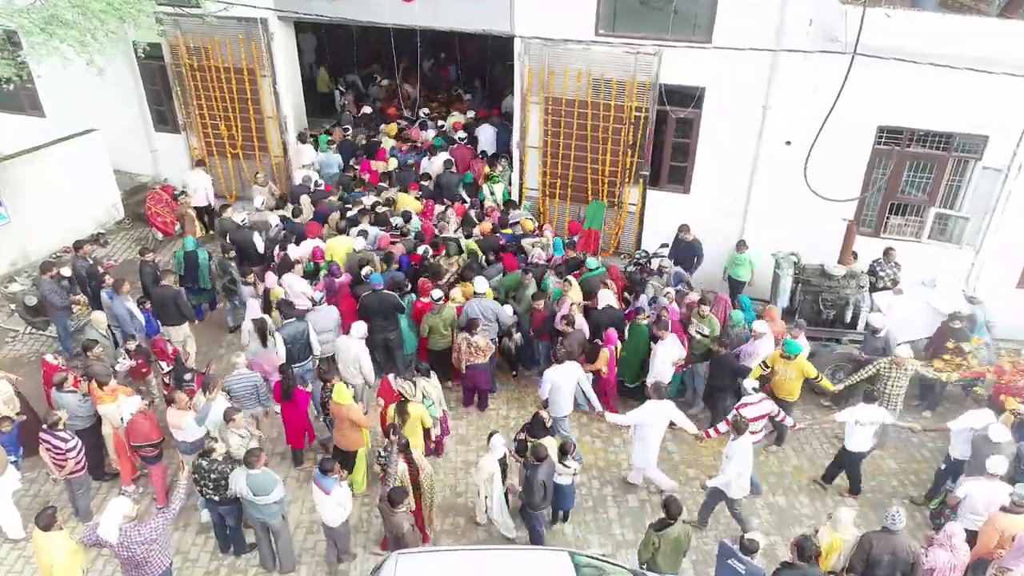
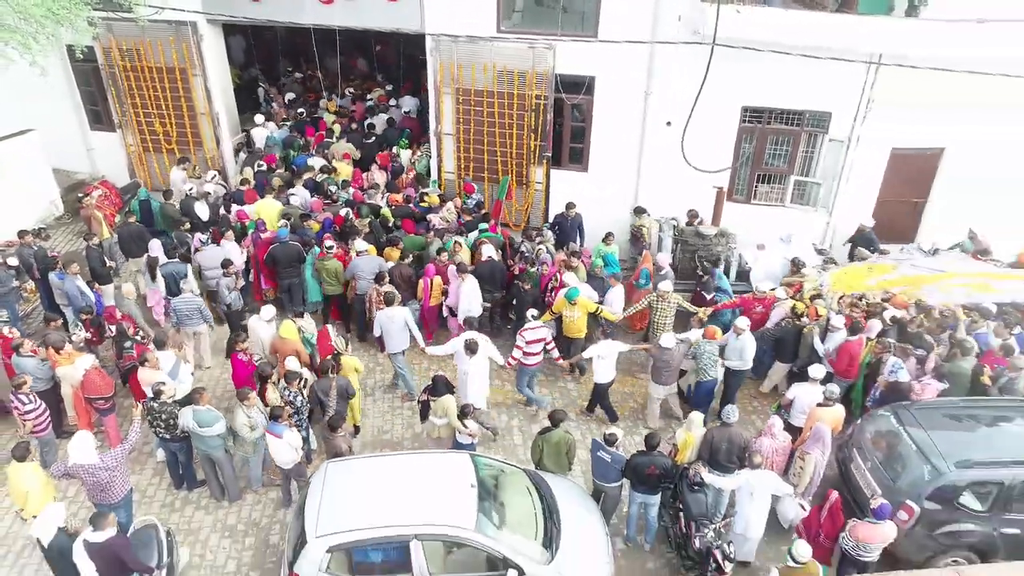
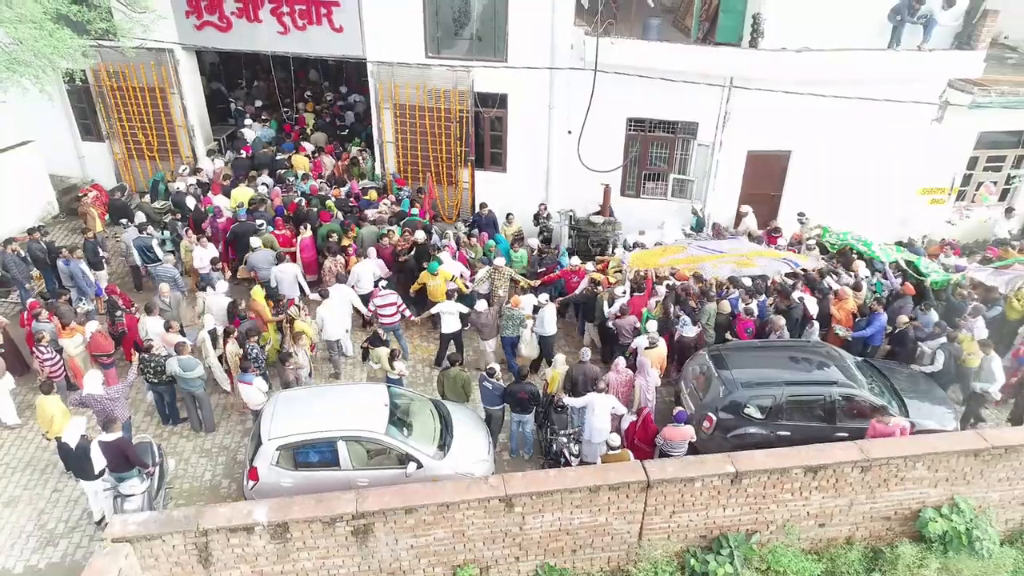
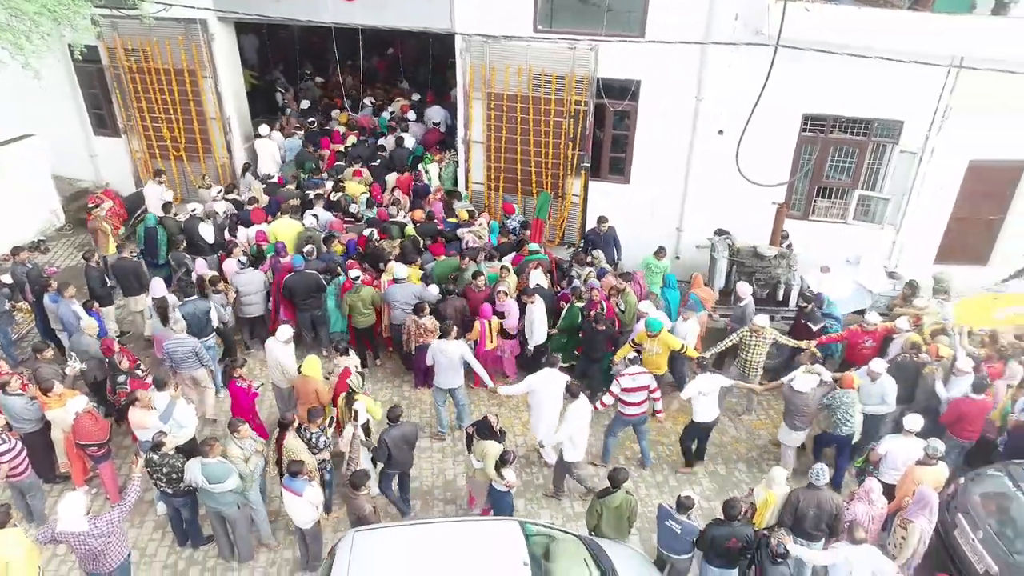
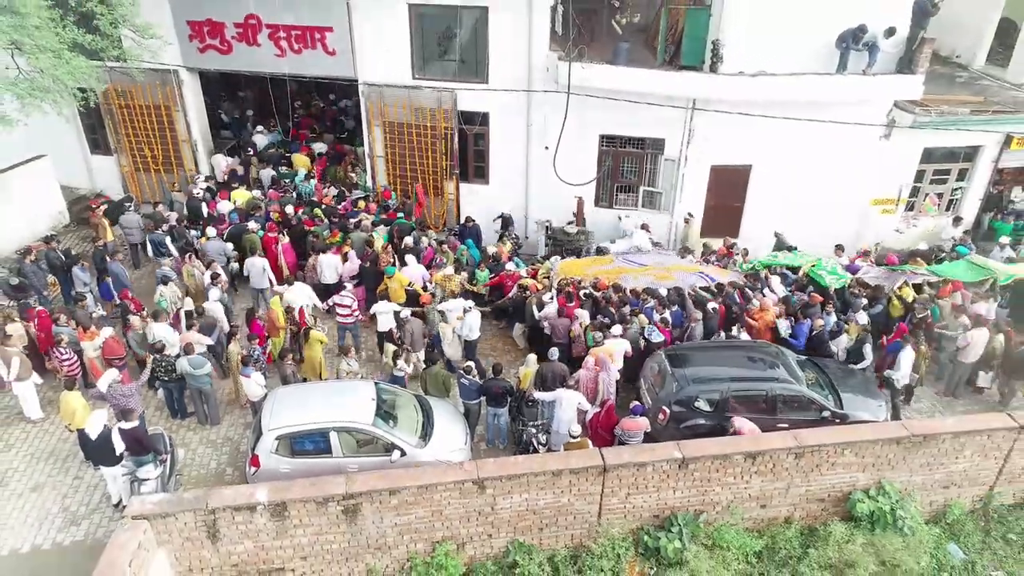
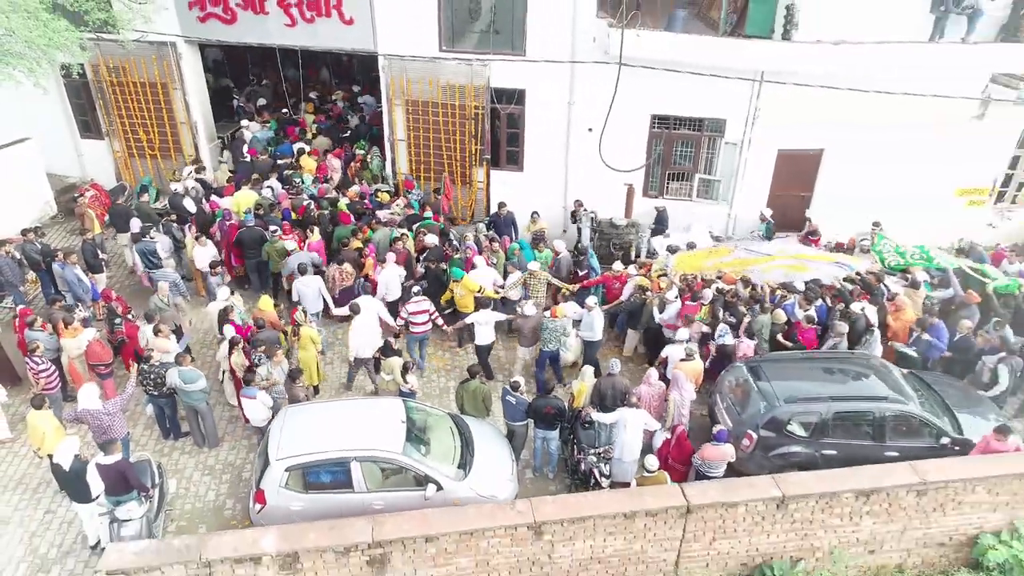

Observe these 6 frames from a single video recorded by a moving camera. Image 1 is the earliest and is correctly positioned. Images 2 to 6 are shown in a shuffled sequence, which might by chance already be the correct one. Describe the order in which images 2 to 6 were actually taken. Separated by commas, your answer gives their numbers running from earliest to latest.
4, 2, 6, 3, 5
